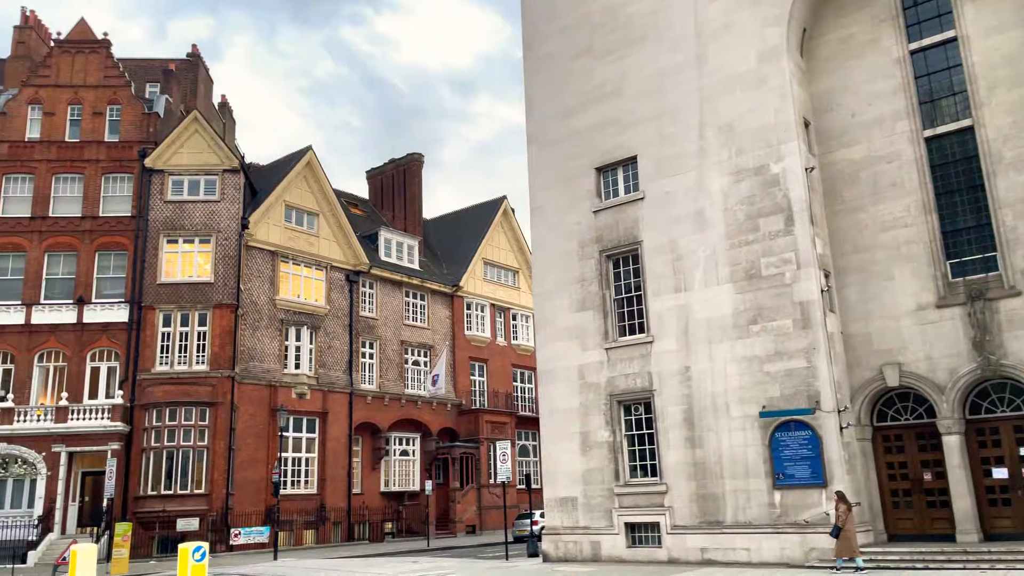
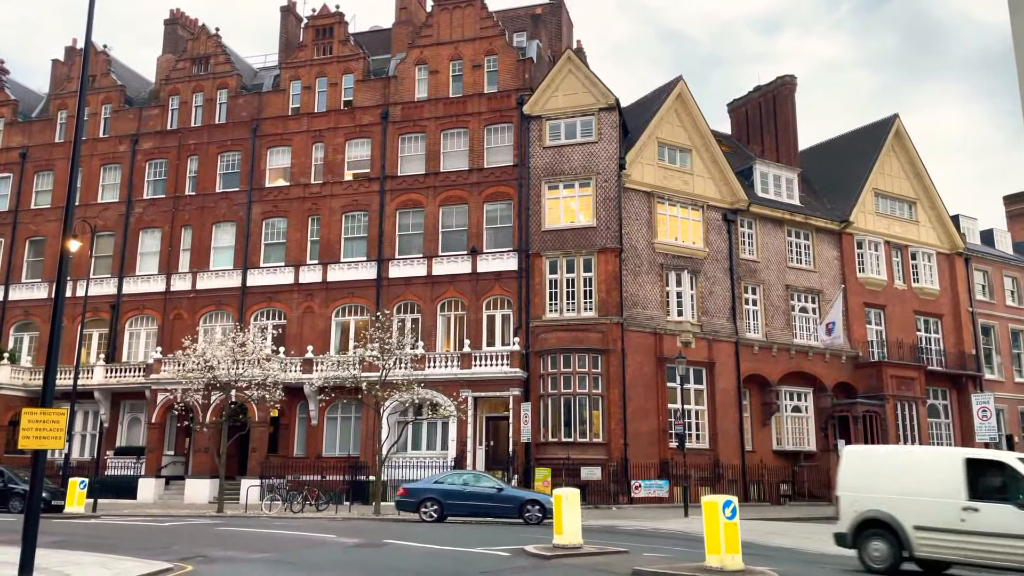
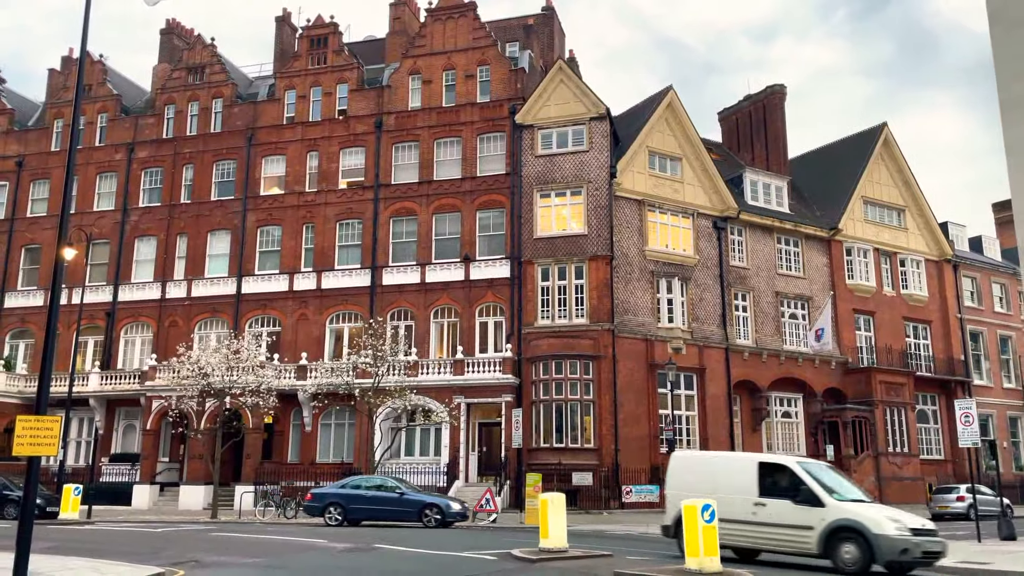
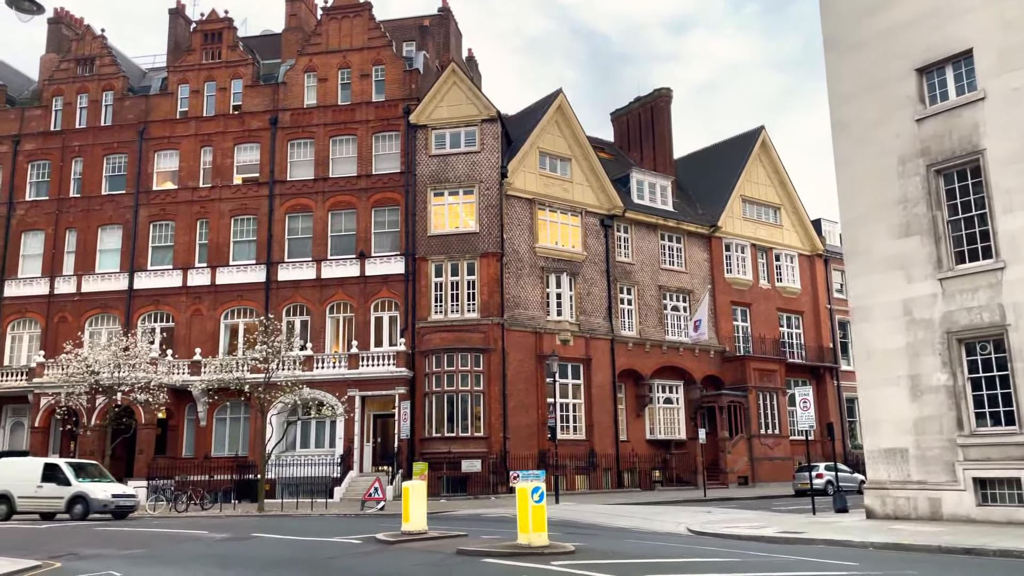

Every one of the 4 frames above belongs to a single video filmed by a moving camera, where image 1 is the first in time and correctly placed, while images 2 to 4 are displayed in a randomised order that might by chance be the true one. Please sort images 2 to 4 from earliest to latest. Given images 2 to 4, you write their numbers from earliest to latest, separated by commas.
4, 3, 2
